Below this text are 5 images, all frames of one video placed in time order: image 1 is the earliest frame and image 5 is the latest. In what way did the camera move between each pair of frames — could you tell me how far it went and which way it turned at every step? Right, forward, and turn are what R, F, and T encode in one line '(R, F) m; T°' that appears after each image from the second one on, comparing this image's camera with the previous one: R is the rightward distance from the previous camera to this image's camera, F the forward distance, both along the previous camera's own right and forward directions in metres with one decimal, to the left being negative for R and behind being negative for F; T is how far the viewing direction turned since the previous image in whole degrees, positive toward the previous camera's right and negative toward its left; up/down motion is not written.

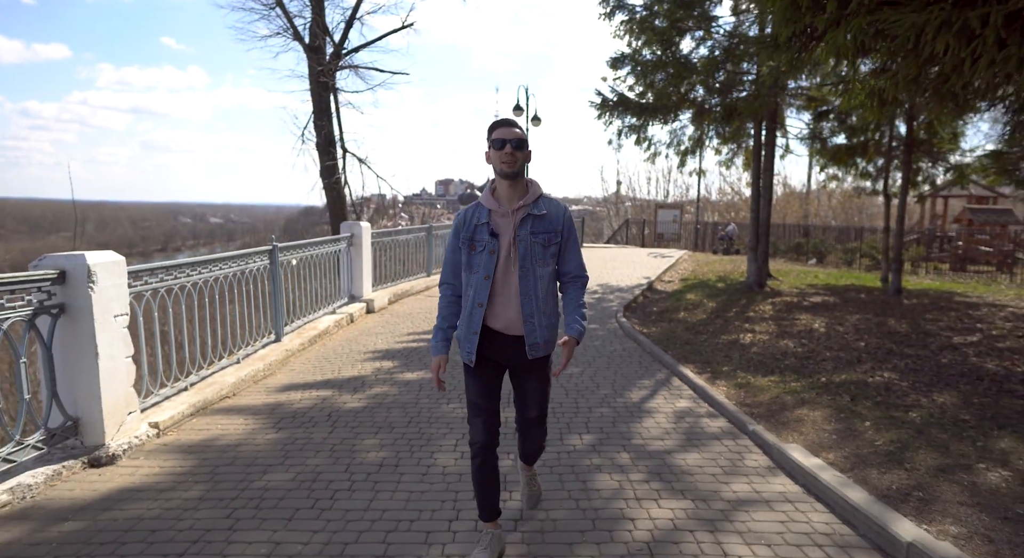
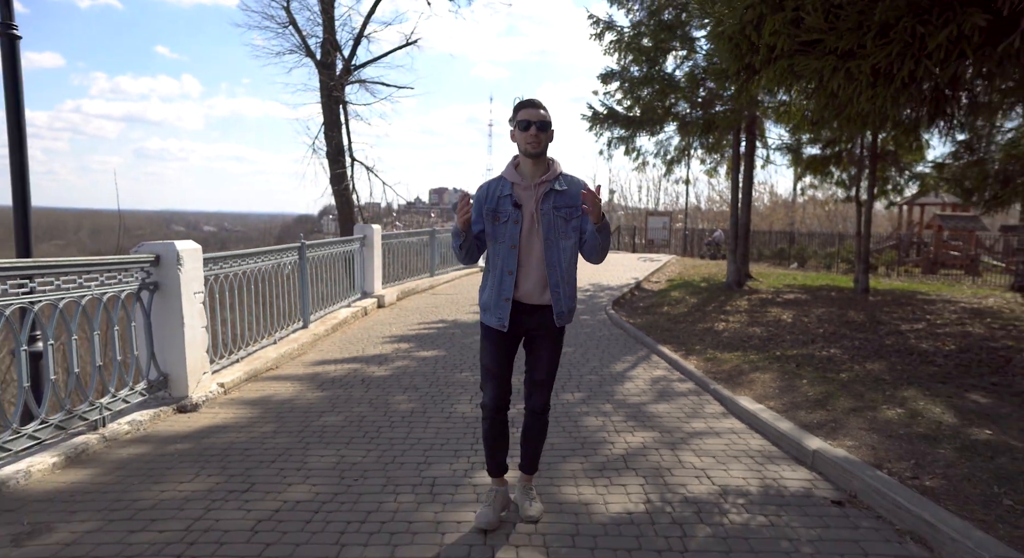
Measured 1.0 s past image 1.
(-0.1, -1.1) m; +1°
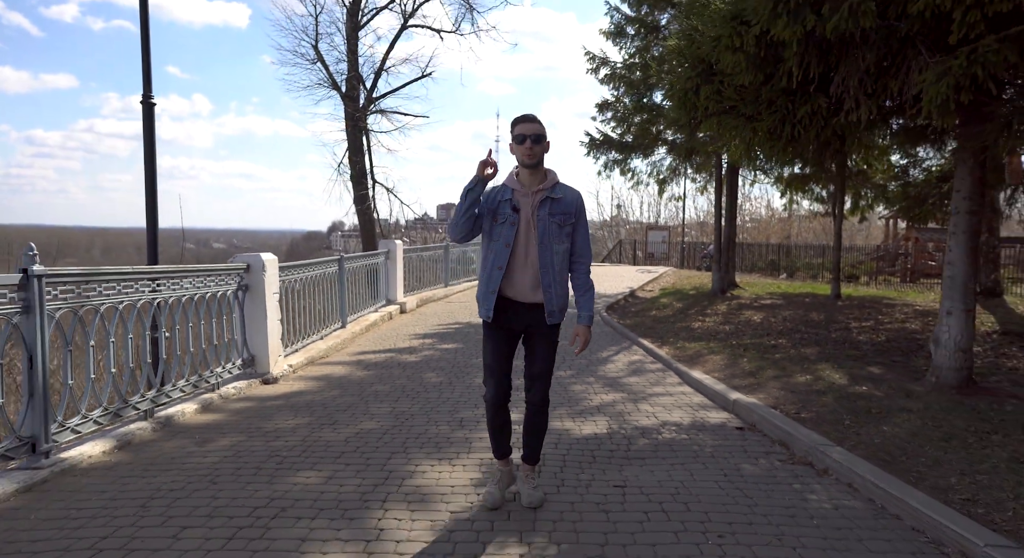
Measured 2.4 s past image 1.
(0.0, -1.7) m; -1°
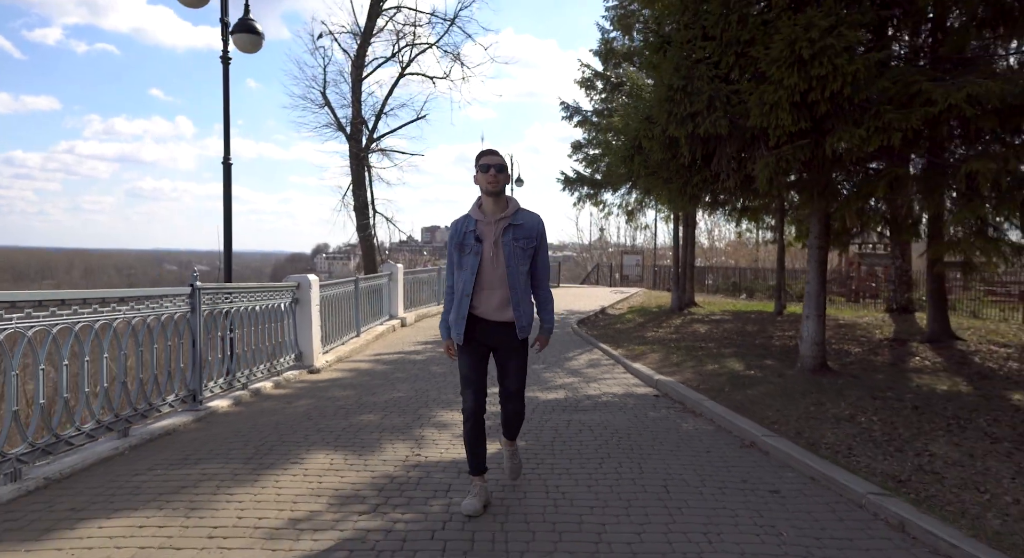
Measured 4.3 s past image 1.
(0.0, -2.4) m; +1°
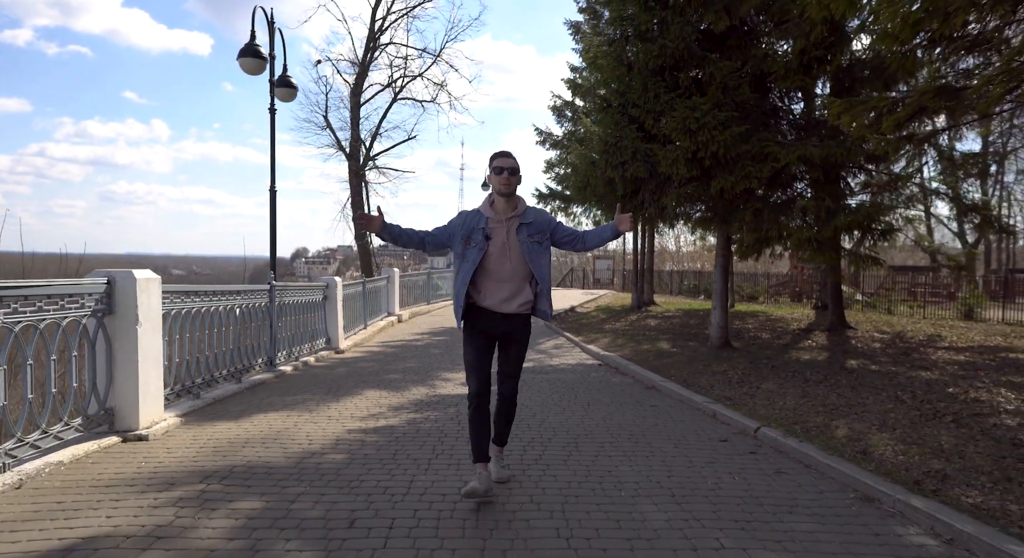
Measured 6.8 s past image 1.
(0.0, -2.7) m; +2°
